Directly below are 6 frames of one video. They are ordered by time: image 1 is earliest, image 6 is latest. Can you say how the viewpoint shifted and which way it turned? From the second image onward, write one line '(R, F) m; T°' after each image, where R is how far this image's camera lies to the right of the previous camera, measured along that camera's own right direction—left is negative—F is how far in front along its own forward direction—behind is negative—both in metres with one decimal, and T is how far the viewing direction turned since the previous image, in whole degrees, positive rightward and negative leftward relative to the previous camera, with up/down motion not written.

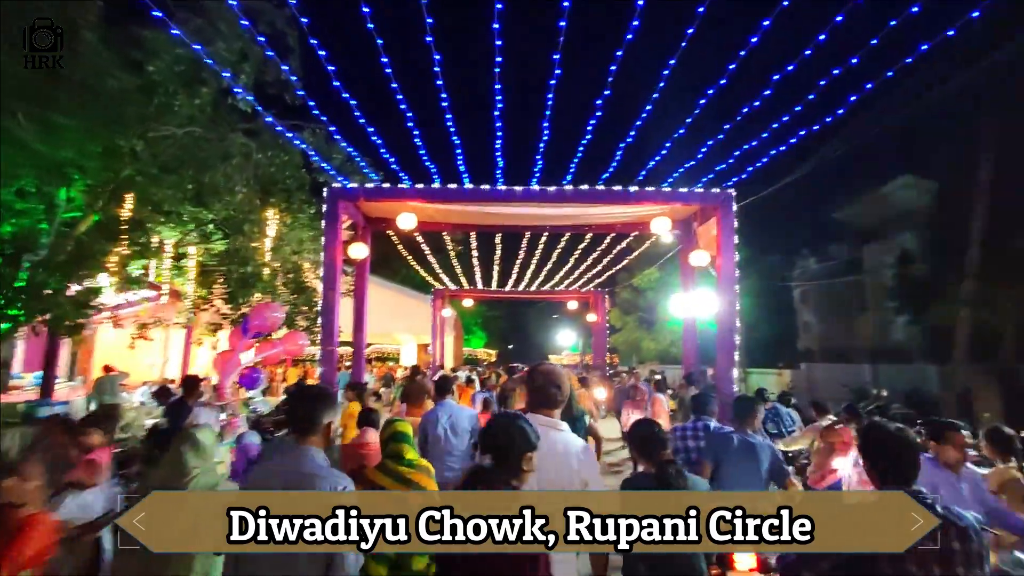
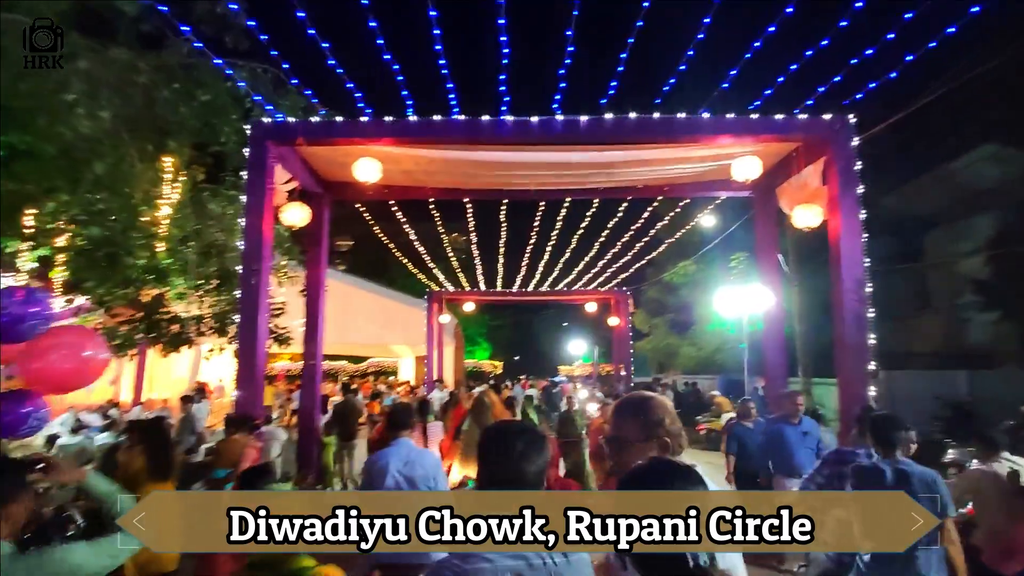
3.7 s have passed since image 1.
(-0.1, +2.7) m; 0°
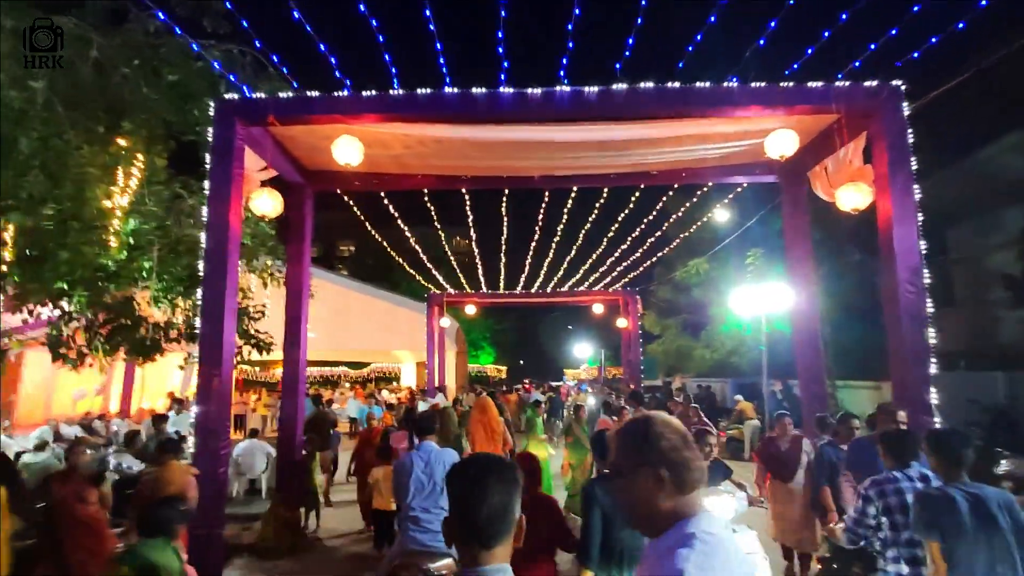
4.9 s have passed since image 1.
(0.0, +0.7) m; 0°
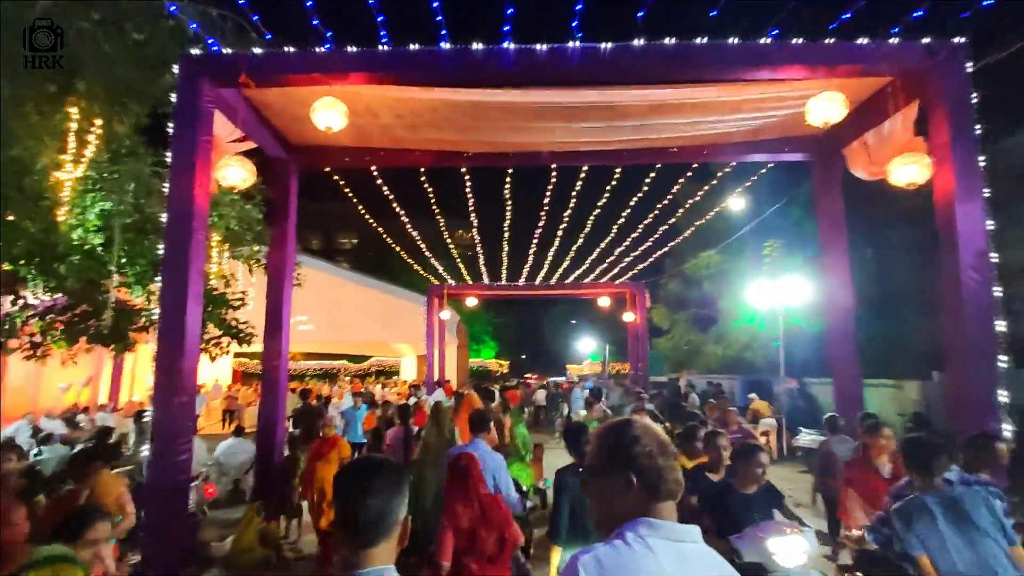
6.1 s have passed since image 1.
(0.0, +0.6) m; 0°
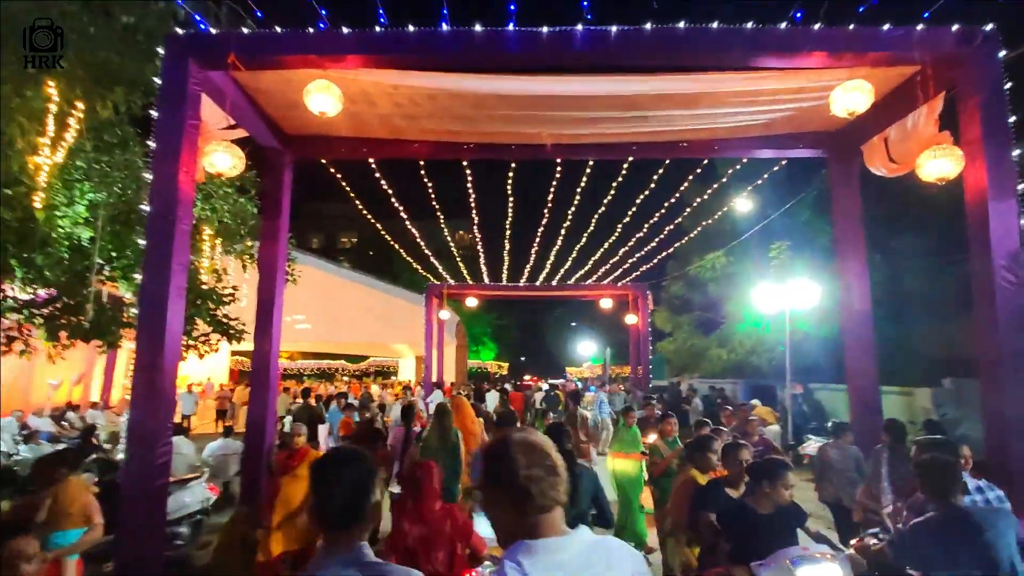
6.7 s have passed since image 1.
(0.0, +0.2) m; 0°
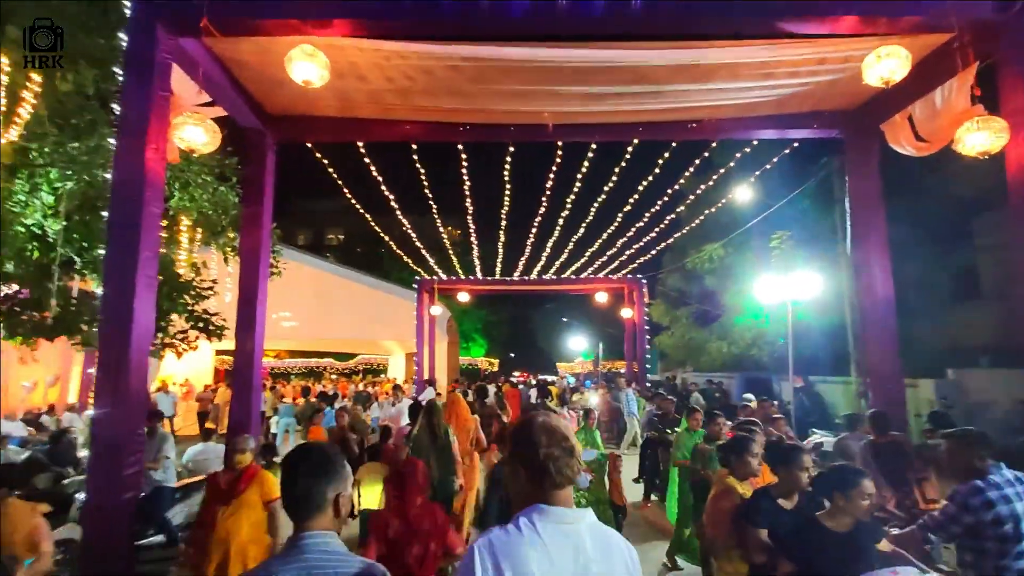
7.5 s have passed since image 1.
(-0.1, +0.3) m; +1°
